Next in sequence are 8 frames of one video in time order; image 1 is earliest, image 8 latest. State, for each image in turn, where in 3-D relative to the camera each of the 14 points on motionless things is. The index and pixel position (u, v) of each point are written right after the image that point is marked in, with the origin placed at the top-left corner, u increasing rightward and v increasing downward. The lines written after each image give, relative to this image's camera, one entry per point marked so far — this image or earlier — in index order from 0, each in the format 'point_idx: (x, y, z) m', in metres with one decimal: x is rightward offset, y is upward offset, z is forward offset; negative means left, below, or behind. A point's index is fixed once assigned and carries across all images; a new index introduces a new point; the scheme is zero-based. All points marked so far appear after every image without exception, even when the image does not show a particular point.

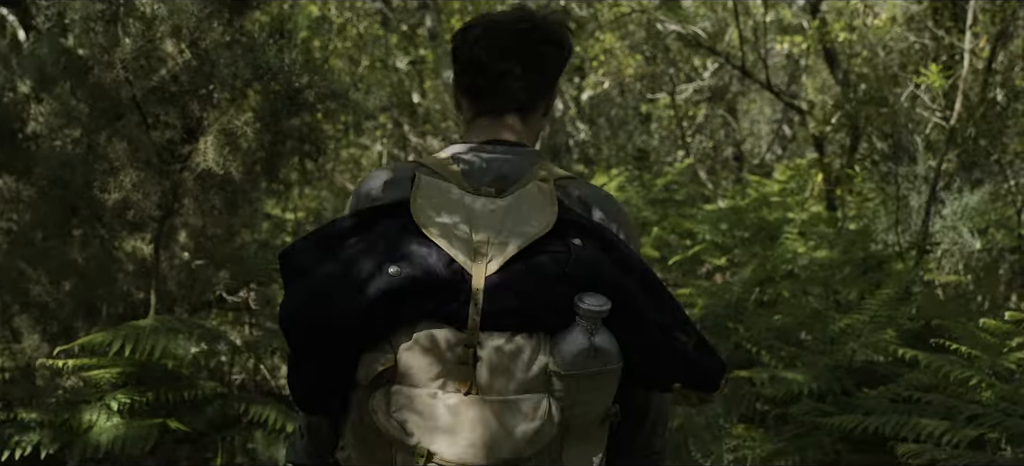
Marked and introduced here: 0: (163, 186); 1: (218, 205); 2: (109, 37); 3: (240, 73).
0: (-2.0, +0.3, +5.2) m
1: (-1.8, +0.2, +5.6) m
2: (-2.2, +1.1, +4.9) m
3: (-1.6, +0.9, +5.3) m
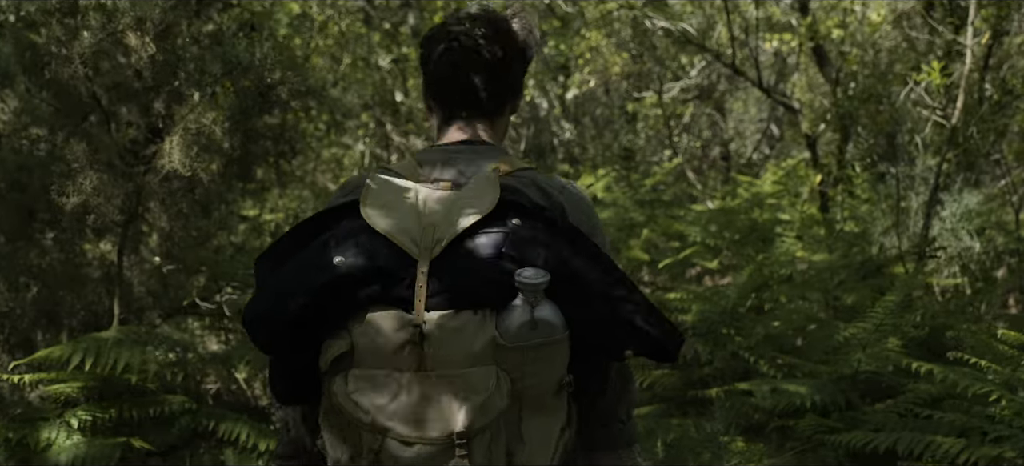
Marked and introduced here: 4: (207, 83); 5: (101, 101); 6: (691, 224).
0: (-2.1, +0.2, +4.9) m
1: (-1.9, +0.1, +5.3) m
2: (-2.3, +1.0, +4.6) m
3: (-1.7, +0.9, +5.0) m
4: (-1.8, +0.9, +5.2) m
5: (-2.2, +0.7, +4.9) m
6: (+1.7, +0.1, +8.8) m
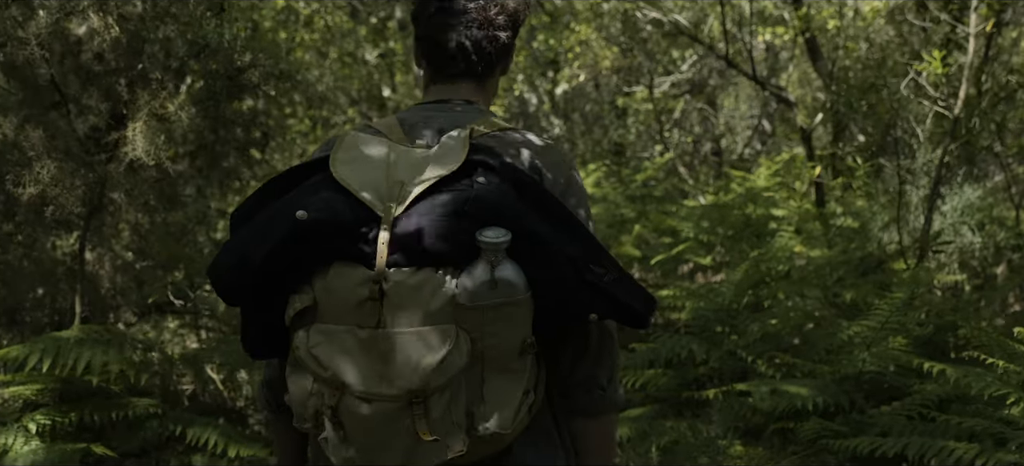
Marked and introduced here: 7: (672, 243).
0: (-2.1, +0.3, +4.7) m
1: (-2.0, +0.2, +5.0) m
2: (-2.3, +1.1, +4.4) m
3: (-1.8, +1.0, +4.8) m
4: (-1.8, +0.9, +4.9) m
5: (-2.3, +0.8, +4.6) m
6: (+1.6, +0.1, +8.6) m
7: (+1.5, -0.1, +8.6) m
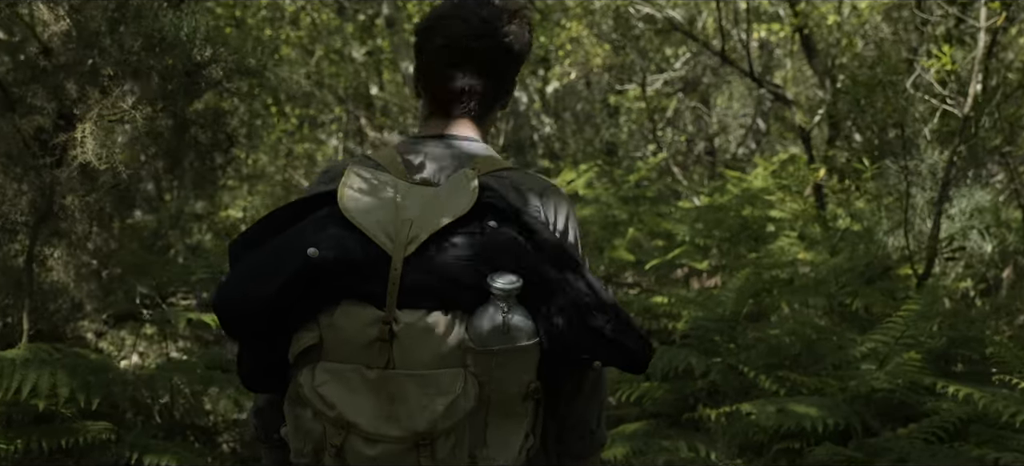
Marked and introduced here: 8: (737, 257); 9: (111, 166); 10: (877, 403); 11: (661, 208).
0: (-2.2, +0.2, +4.3) m
1: (-2.1, +0.1, +4.7) m
2: (-2.4, +1.0, +4.1) m
3: (-1.8, +0.9, +4.5) m
4: (-1.9, +0.8, +4.6) m
5: (-2.4, +0.7, +4.3) m
6: (+1.5, +0.1, +8.3) m
7: (+1.4, -0.1, +8.3) m
8: (+1.9, -0.2, +7.6) m
9: (-1.9, +0.3, +4.5) m
10: (+1.6, -0.7, +4.0) m
11: (+1.5, +0.3, +9.4) m
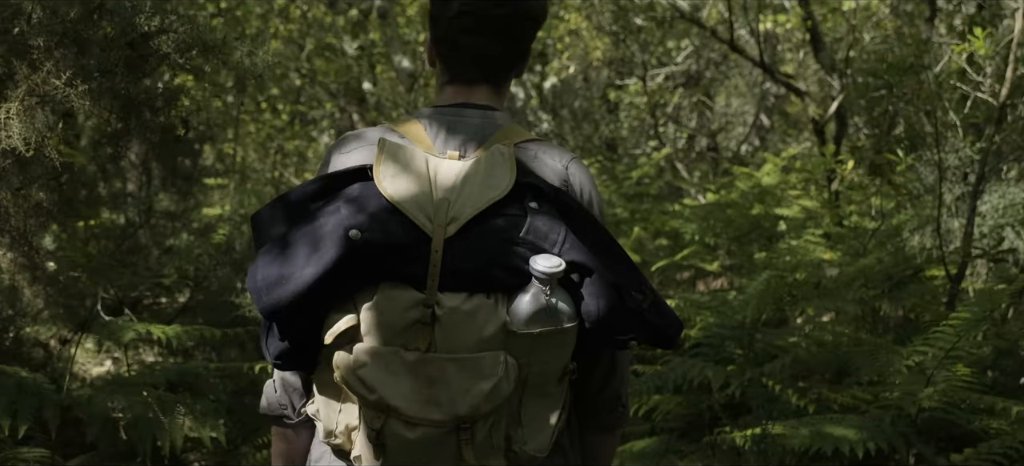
0: (-2.2, +0.2, +3.9) m
1: (-2.1, +0.1, +4.2) m
2: (-2.4, +1.0, +3.6) m
3: (-1.8, +0.9, +4.0) m
4: (-1.9, +0.9, +4.1) m
5: (-2.4, +0.7, +3.8) m
6: (+1.5, +0.1, +7.8) m
7: (+1.4, -0.1, +7.8) m
8: (+1.8, -0.2, +7.1) m
9: (-1.9, +0.3, +4.0) m
10: (+1.6, -0.7, +3.5) m
11: (+1.5, +0.3, +8.9) m
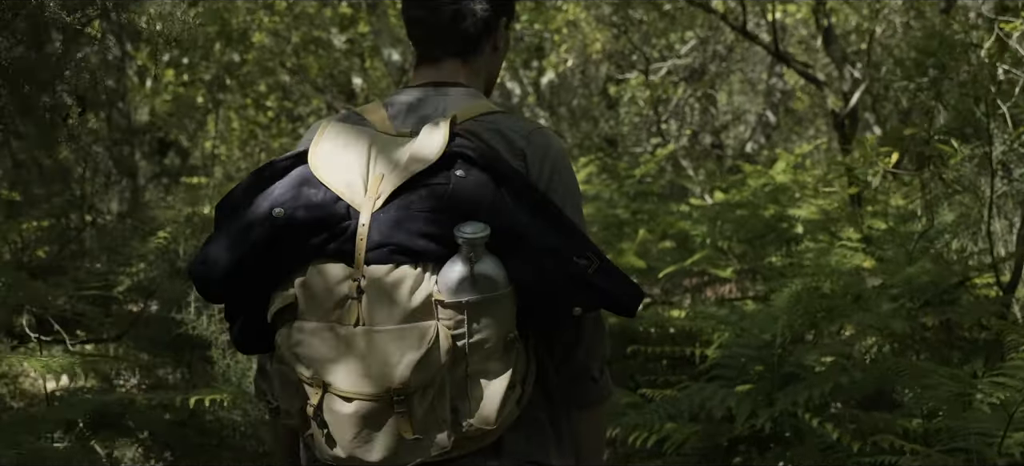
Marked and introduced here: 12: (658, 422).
0: (-2.3, +0.2, +3.2) m
1: (-2.1, +0.1, +3.6) m
2: (-2.4, +1.0, +2.9) m
3: (-1.9, +0.9, +3.3) m
4: (-2.0, +0.8, +3.5) m
5: (-2.4, +0.7, +3.2) m
6: (+1.4, +0.1, +7.2) m
7: (+1.3, -0.1, +7.2) m
8: (+1.8, -0.2, +6.5) m
9: (-2.0, +0.3, +3.4) m
10: (+1.6, -0.8, +2.9) m
11: (+1.4, +0.2, +8.3) m
12: (+0.7, -0.8, +4.0) m
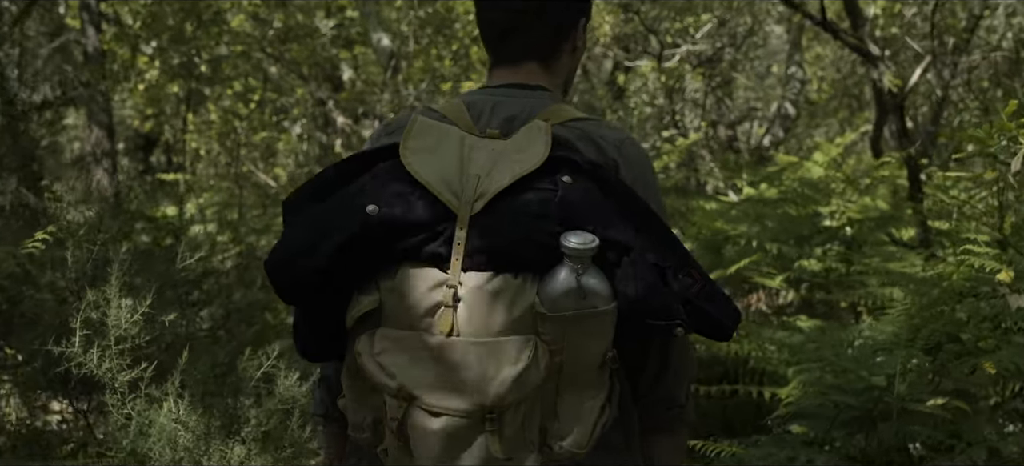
0: (-2.2, +0.2, +2.1) m
1: (-2.1, +0.1, +2.5) m
2: (-2.4, +1.0, +1.9) m
3: (-1.9, +0.9, +2.3) m
4: (-1.9, +0.8, +2.4) m
5: (-2.4, +0.7, +2.1) m
6: (+1.4, +0.1, +6.1) m
7: (+1.3, -0.1, +6.1) m
8: (+1.8, -0.2, +5.4) m
9: (-2.0, +0.3, +2.3) m
10: (+1.6, -0.8, +1.8) m
11: (+1.5, +0.2, +7.2) m
12: (+0.7, -0.8, +2.9) m
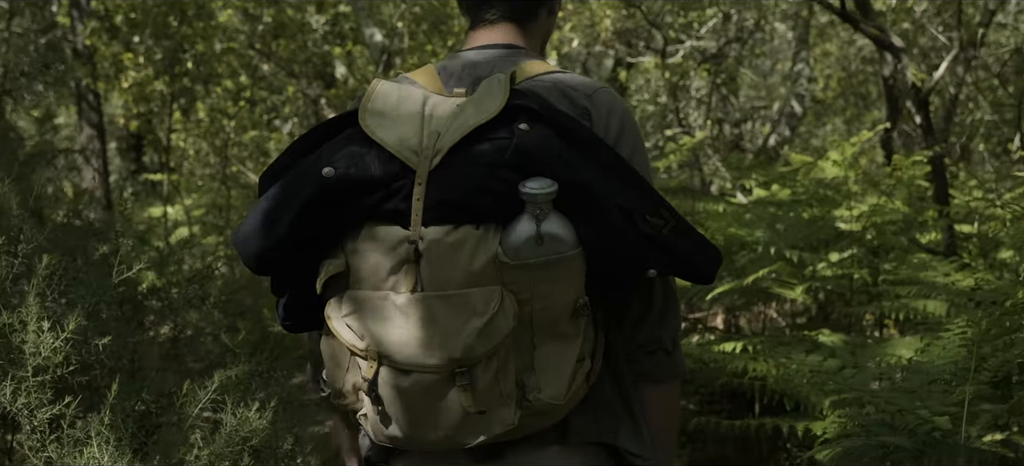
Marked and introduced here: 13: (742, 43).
0: (-2.3, +0.2, +1.7) m
1: (-2.1, +0.1, +2.1) m
2: (-2.4, +1.0, +1.4) m
3: (-1.9, +0.9, +1.8) m
4: (-2.0, +0.8, +2.0) m
5: (-2.4, +0.7, +1.7) m
6: (+1.4, 0.0, +5.7) m
7: (+1.3, -0.2, +5.7) m
8: (+1.8, -0.2, +5.0) m
9: (-2.0, +0.3, +1.9) m
10: (+1.6, -0.8, +1.4) m
11: (+1.4, +0.2, +6.8) m
12: (+0.7, -0.9, +2.5) m
13: (+2.9, +2.4, +11.7) m
